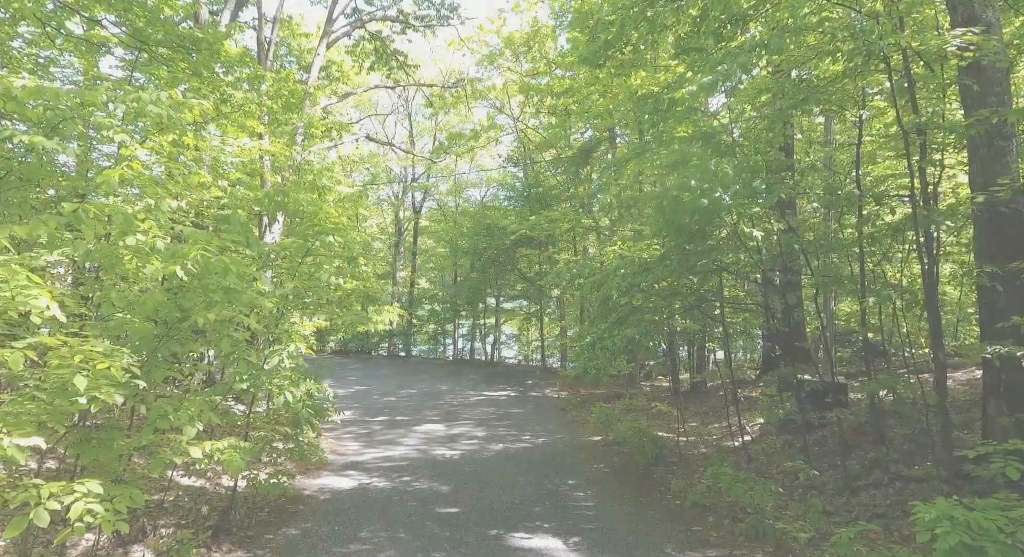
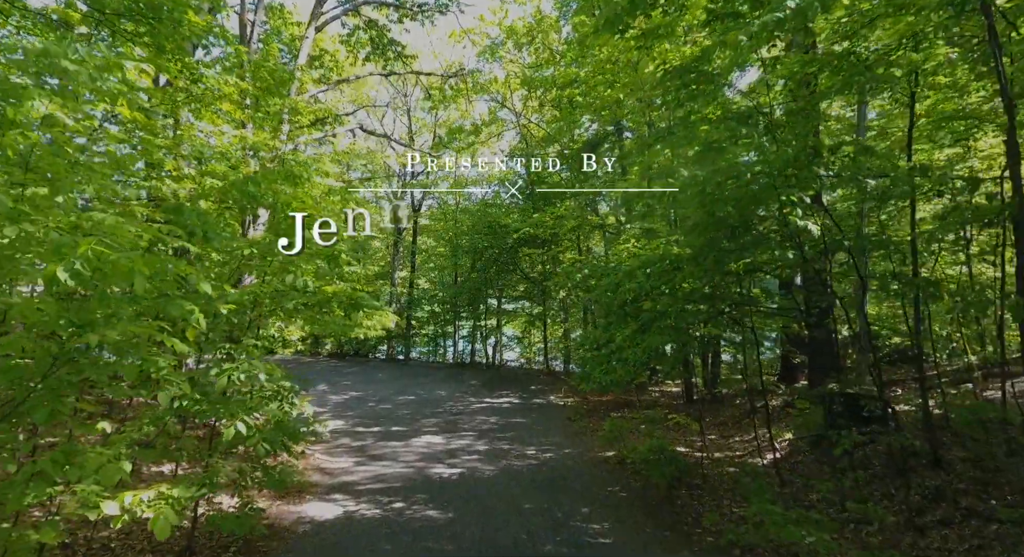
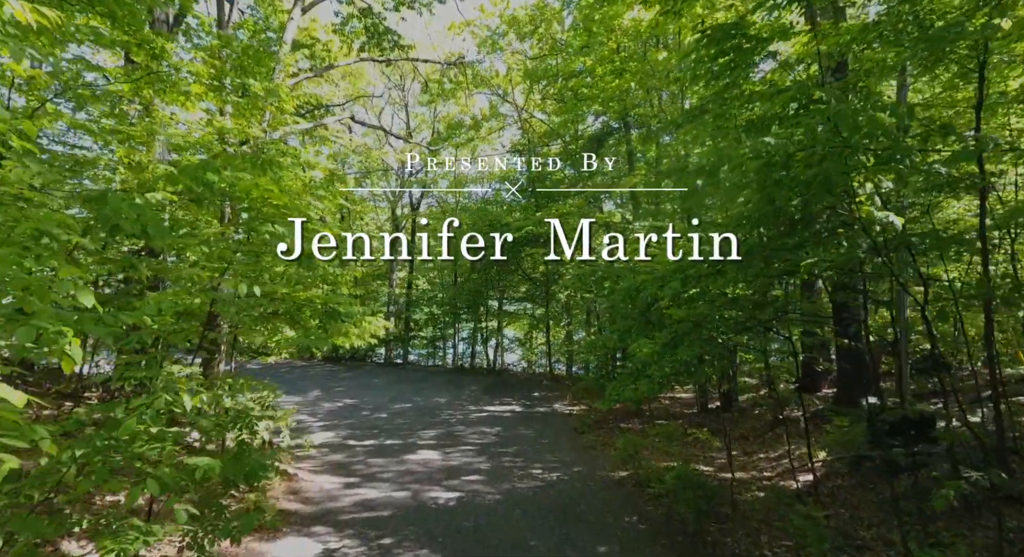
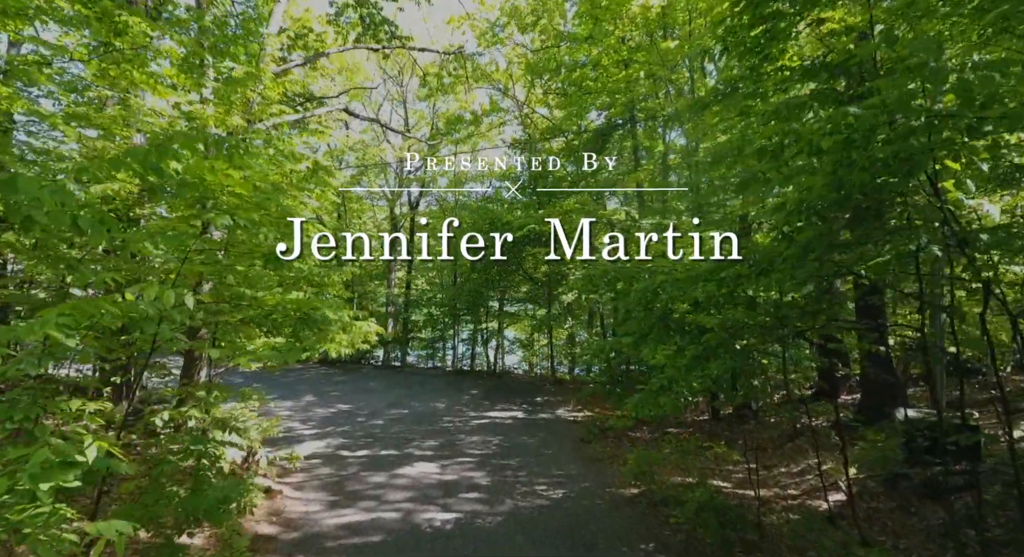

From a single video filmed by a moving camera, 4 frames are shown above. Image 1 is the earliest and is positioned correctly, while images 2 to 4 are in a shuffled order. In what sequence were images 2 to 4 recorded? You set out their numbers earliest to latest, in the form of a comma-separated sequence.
2, 3, 4
